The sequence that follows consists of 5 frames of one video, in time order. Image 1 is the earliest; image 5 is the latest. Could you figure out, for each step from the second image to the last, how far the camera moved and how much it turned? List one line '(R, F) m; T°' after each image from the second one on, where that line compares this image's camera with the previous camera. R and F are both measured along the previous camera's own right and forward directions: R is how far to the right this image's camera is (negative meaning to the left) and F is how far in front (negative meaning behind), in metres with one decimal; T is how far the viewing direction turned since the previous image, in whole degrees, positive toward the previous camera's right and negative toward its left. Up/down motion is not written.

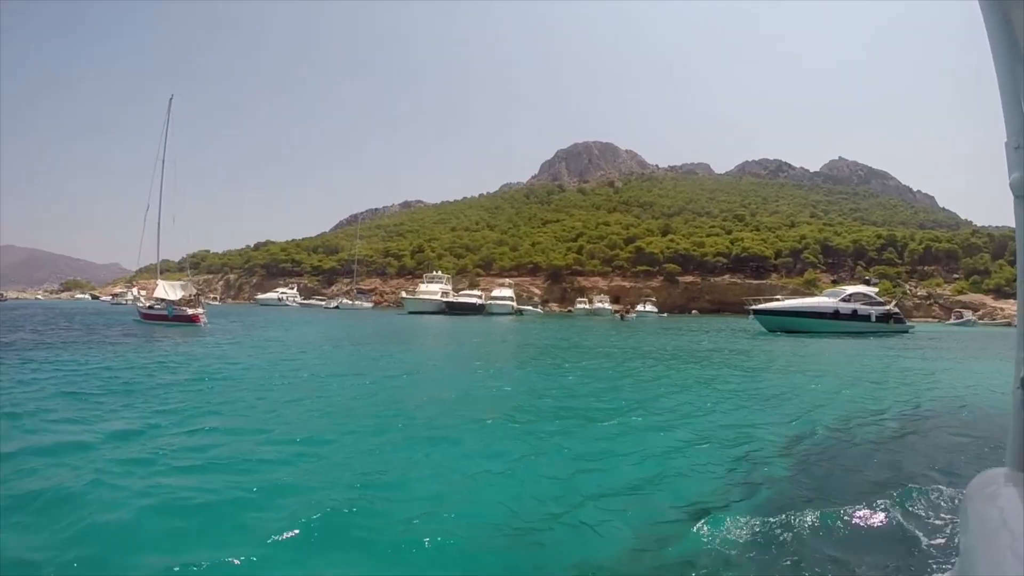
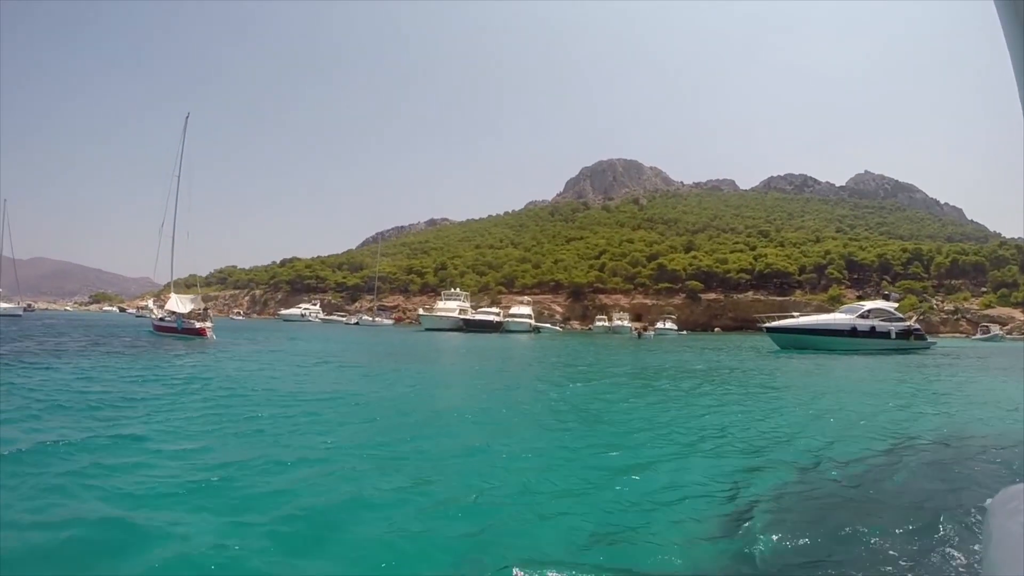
(+0.3, +0.1) m; -2°
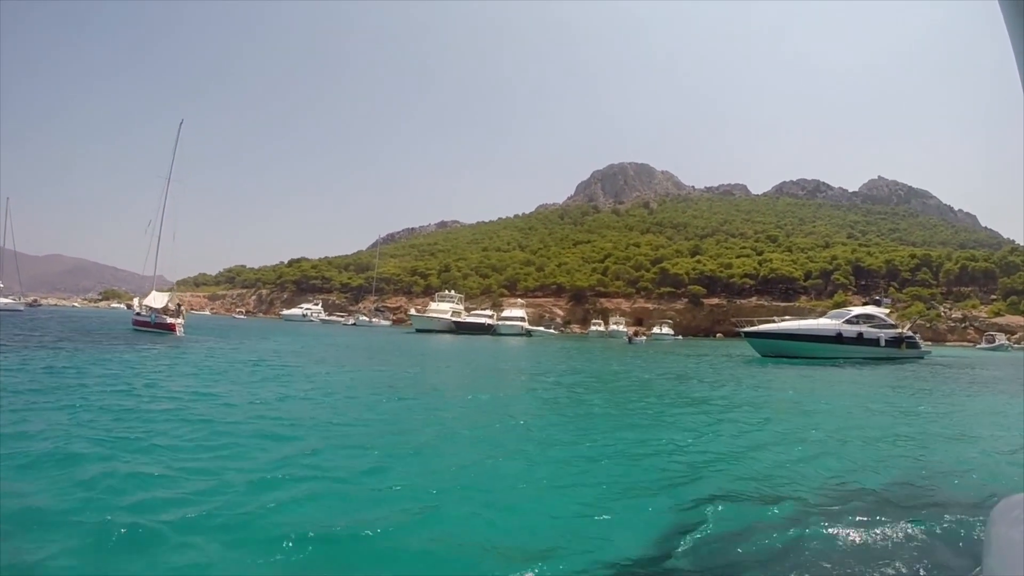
(+0.7, +0.5) m; -1°
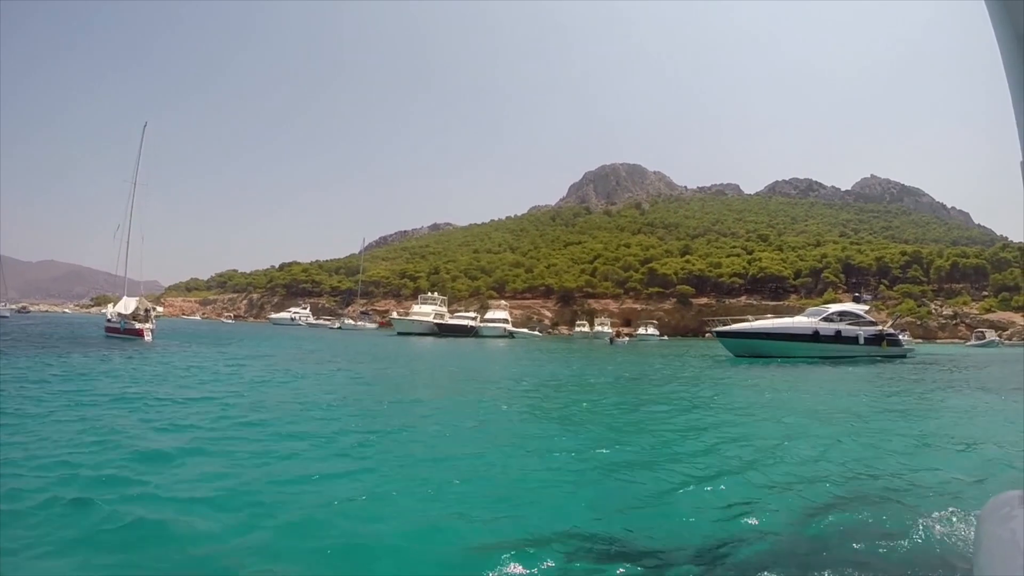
(+0.5, +0.5) m; 0°
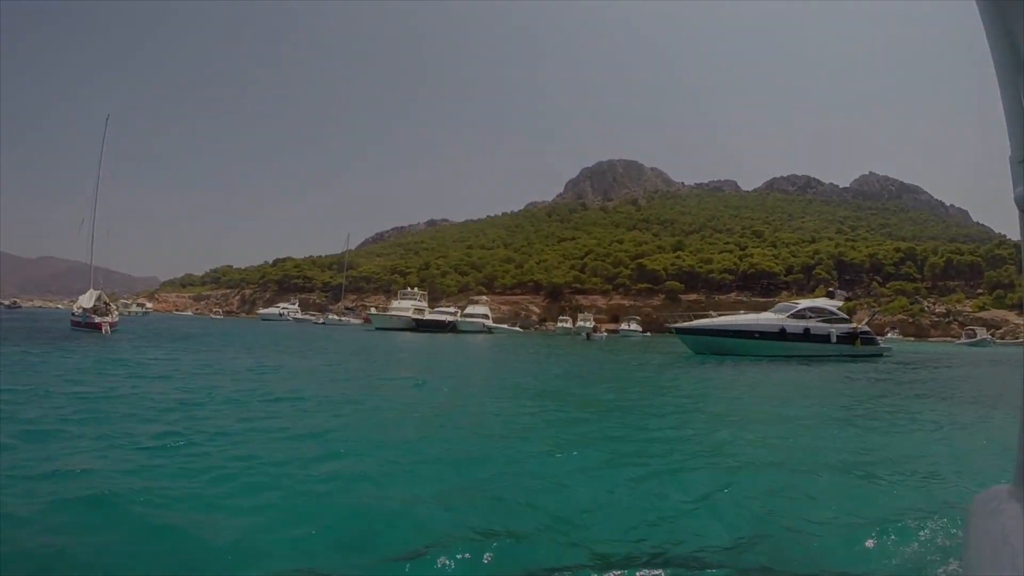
(+0.8, +0.6) m; 0°
